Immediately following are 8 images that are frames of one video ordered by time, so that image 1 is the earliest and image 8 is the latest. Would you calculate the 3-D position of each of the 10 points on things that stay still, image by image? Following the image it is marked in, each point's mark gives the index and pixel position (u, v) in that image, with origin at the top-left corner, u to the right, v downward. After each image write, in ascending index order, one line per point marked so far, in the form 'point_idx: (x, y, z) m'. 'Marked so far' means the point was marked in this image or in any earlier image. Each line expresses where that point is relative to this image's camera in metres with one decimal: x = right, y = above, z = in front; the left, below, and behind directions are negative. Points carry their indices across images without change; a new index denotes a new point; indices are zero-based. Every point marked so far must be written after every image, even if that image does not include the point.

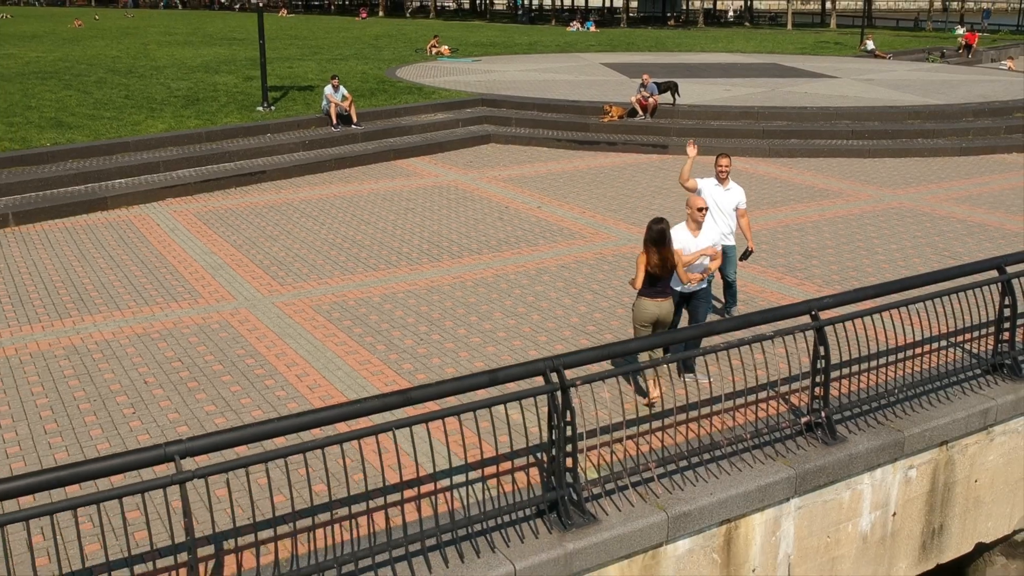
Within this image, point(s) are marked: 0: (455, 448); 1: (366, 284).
0: (-0.3, -0.9, +5.8) m
1: (-1.3, 0.0, +8.8) m
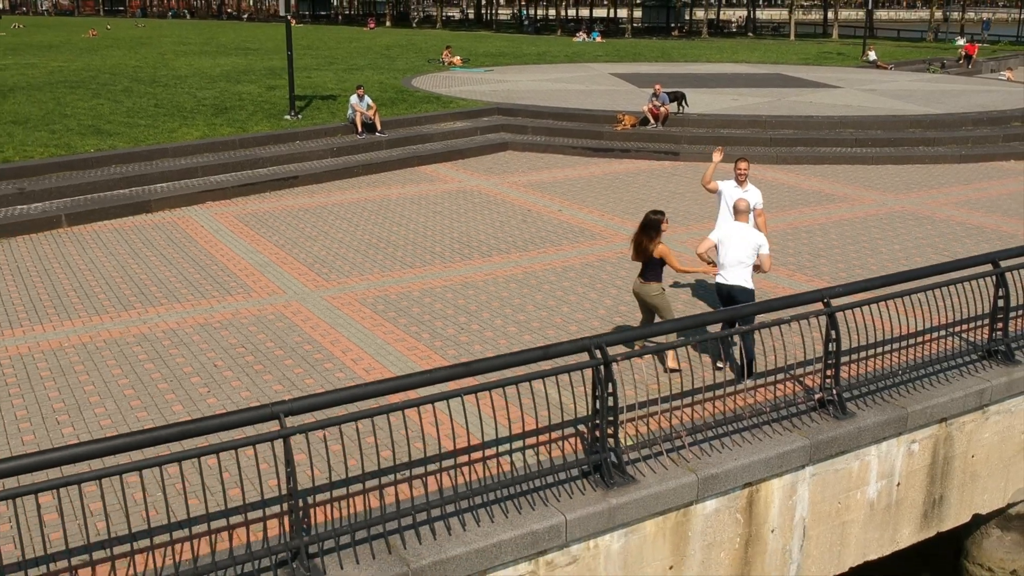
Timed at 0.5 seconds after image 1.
0: (-0.1, -0.8, +6.4) m
1: (-1.0, +0.1, +9.5) m
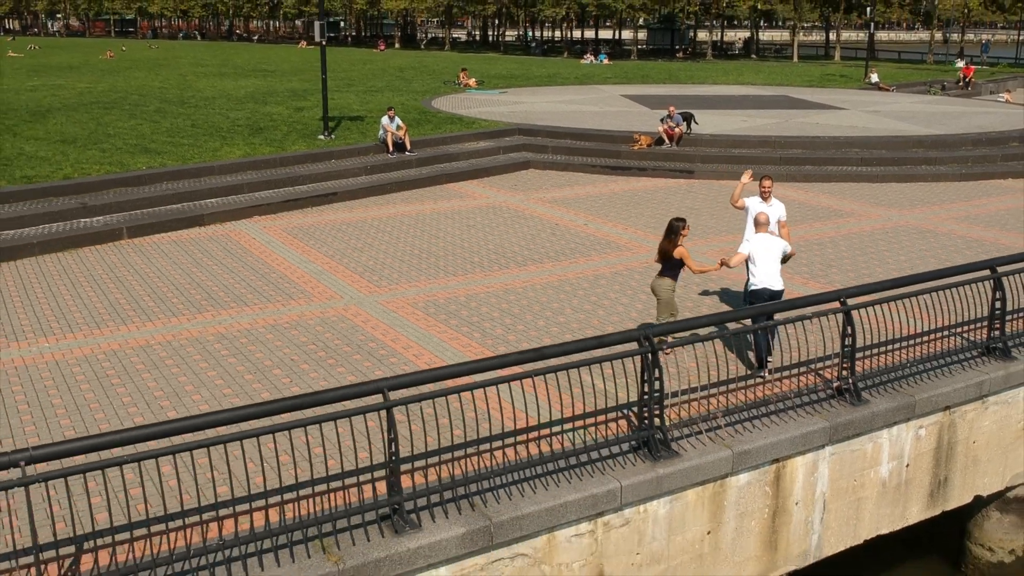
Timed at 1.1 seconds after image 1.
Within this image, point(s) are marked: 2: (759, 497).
0: (+0.3, -0.8, +7.2) m
1: (-0.6, 0.0, +10.3) m
2: (+1.7, -1.4, +6.7) m
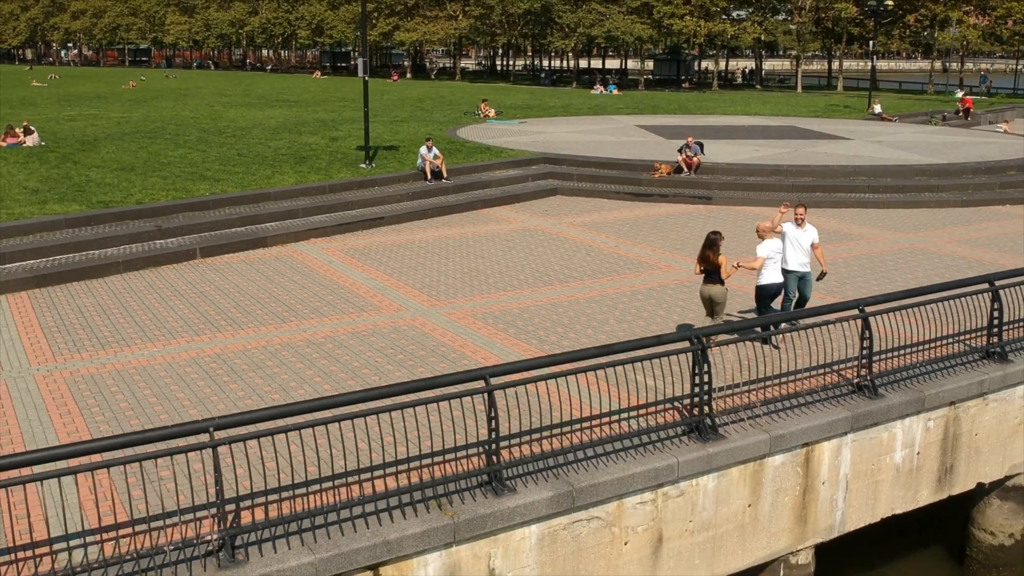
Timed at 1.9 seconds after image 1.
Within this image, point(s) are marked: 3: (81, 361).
0: (+0.9, -0.9, +8.3) m
1: (-0.1, -0.2, +11.4) m
2: (+2.2, -1.5, +7.8) m
3: (-4.1, -0.7, +9.3) m
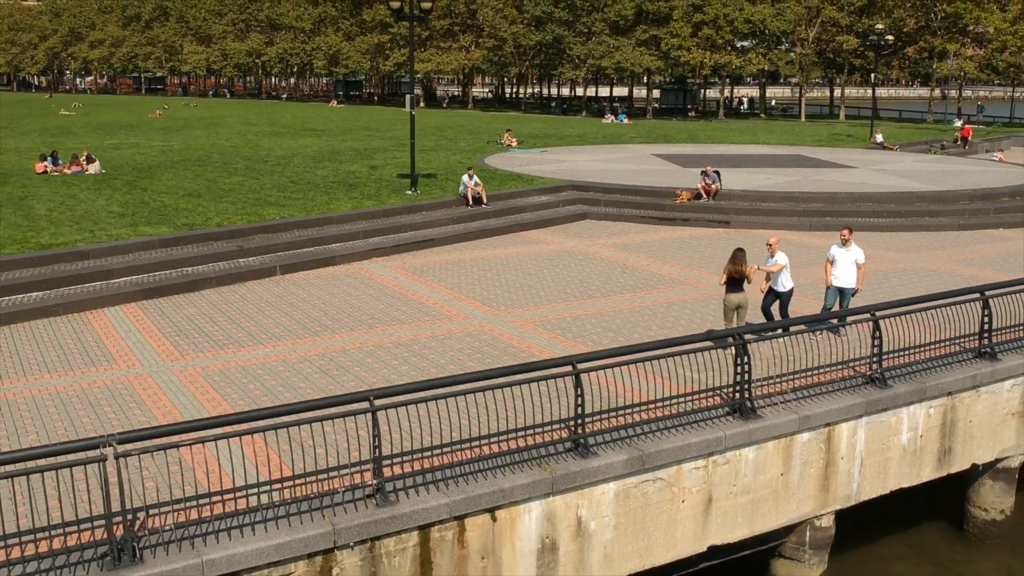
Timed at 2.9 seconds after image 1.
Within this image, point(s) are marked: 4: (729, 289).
0: (+1.6, -1.0, +9.9) m
1: (+0.6, -0.3, +13.1) m
2: (+2.9, -1.6, +9.4) m
3: (-3.4, -0.8, +10.9) m
4: (+2.5, 0.0, +11.2) m
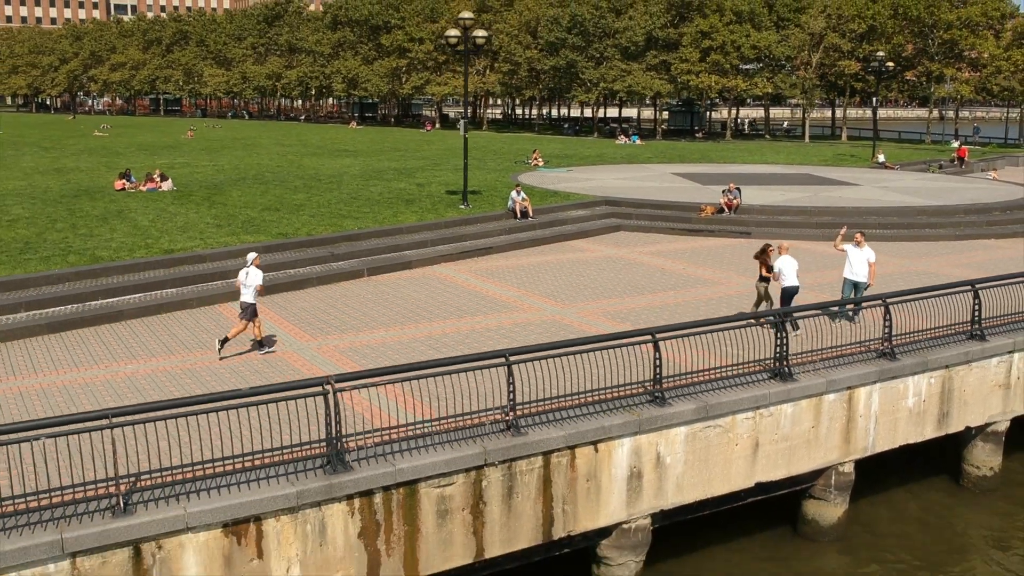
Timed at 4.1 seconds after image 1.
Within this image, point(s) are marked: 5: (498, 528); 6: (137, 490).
0: (+2.6, -0.9, +12.2) m
1: (+1.6, -0.3, +15.4) m
2: (+3.9, -1.5, +11.7) m
3: (-2.4, -0.7, +13.2) m
4: (+3.5, +0.1, +13.5) m
5: (-0.1, -2.3, +9.4) m
6: (-3.1, -1.7, +8.0) m
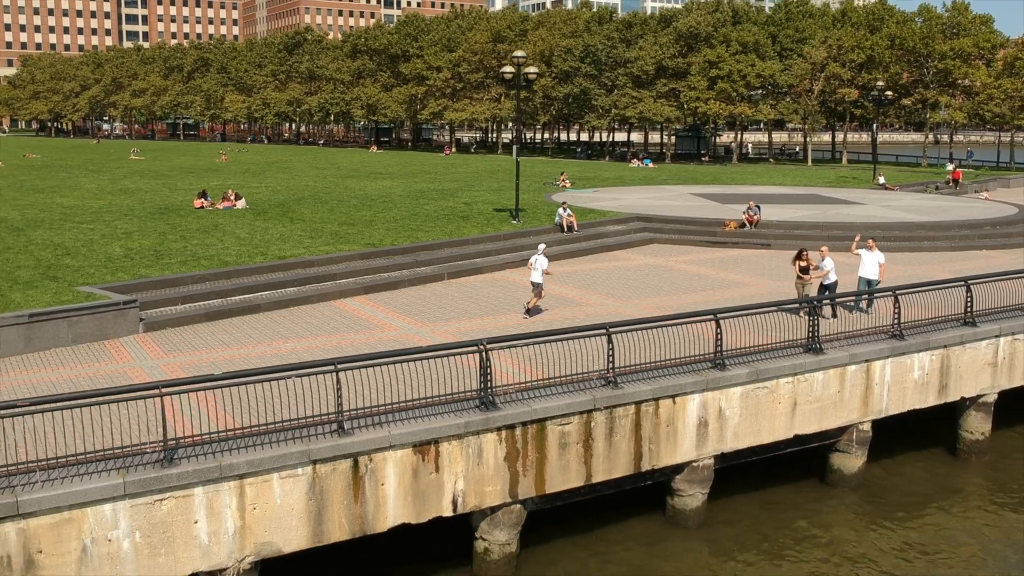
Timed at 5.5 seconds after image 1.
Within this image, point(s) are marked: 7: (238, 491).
0: (+3.8, -0.8, +15.1) m
1: (+2.9, -0.2, +18.3) m
2: (+5.2, -1.3, +14.5) m
3: (-1.1, -0.6, +16.1) m
4: (+4.8, +0.1, +16.4) m
5: (+1.1, -2.2, +12.3) m
6: (-1.8, -1.5, +10.8) m
7: (-2.8, -2.1, +9.9) m
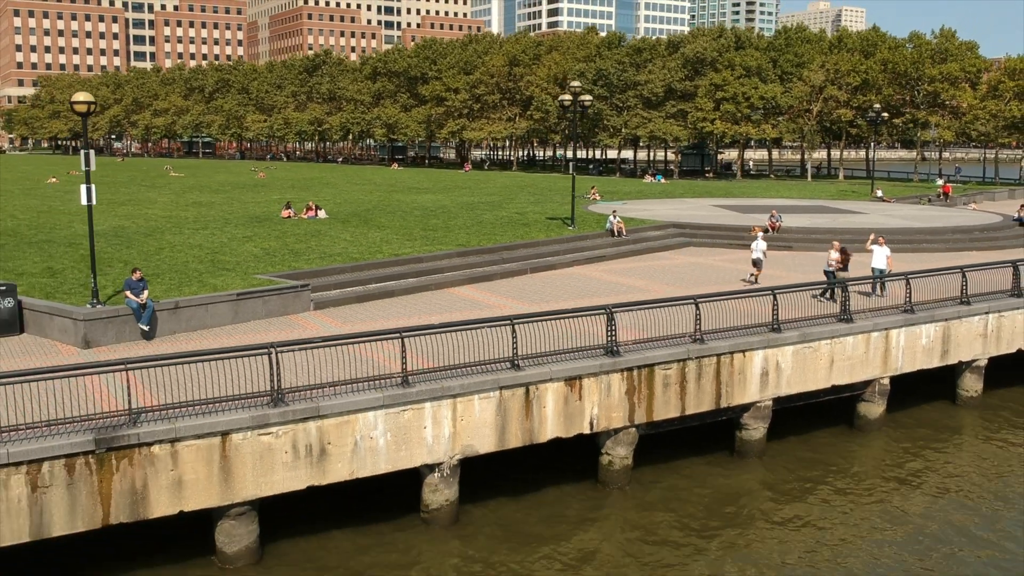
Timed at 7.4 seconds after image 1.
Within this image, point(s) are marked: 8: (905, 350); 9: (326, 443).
0: (+5.7, -0.5, +19.2) m
1: (+4.7, 0.0, +22.4) m
2: (+7.1, -1.0, +18.6) m
3: (+0.7, -0.4, +20.2) m
4: (+6.6, +0.4, +20.5) m
5: (+3.1, -1.8, +16.3) m
6: (+0.1, -1.1, +14.9) m
7: (-0.9, -1.7, +13.9) m
8: (+7.7, -1.2, +19.1) m
9: (-2.5, -2.1, +13.0) m
